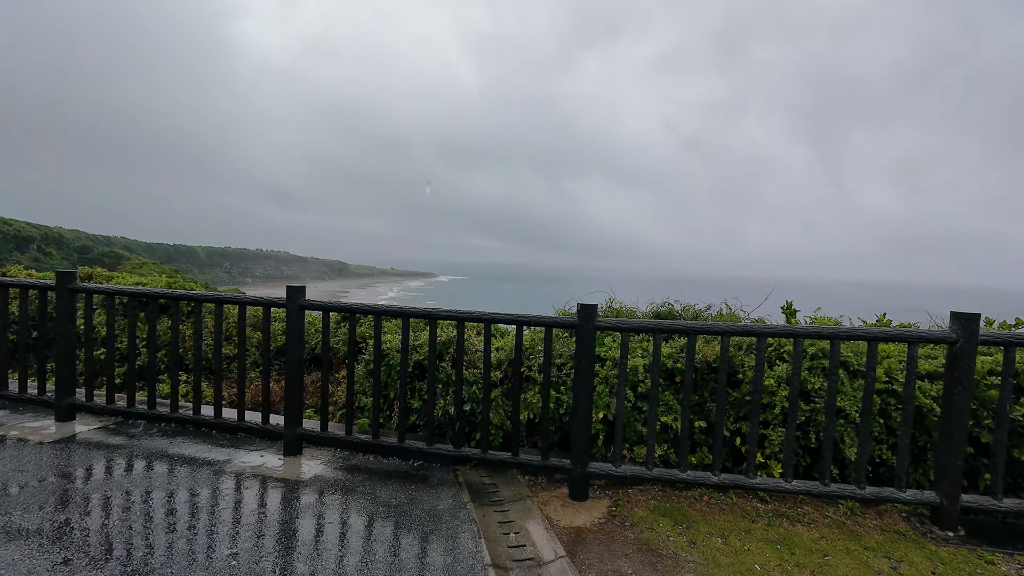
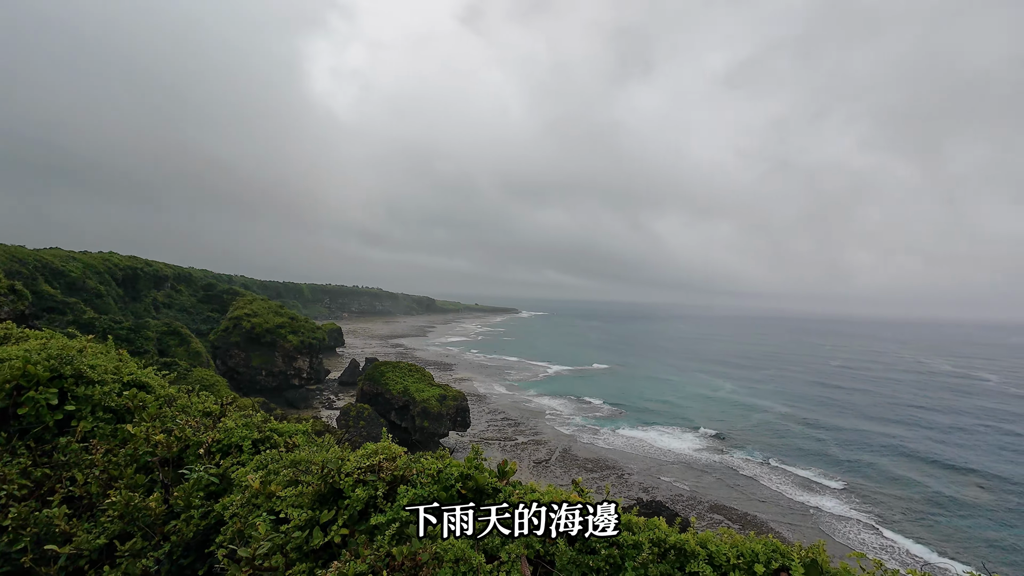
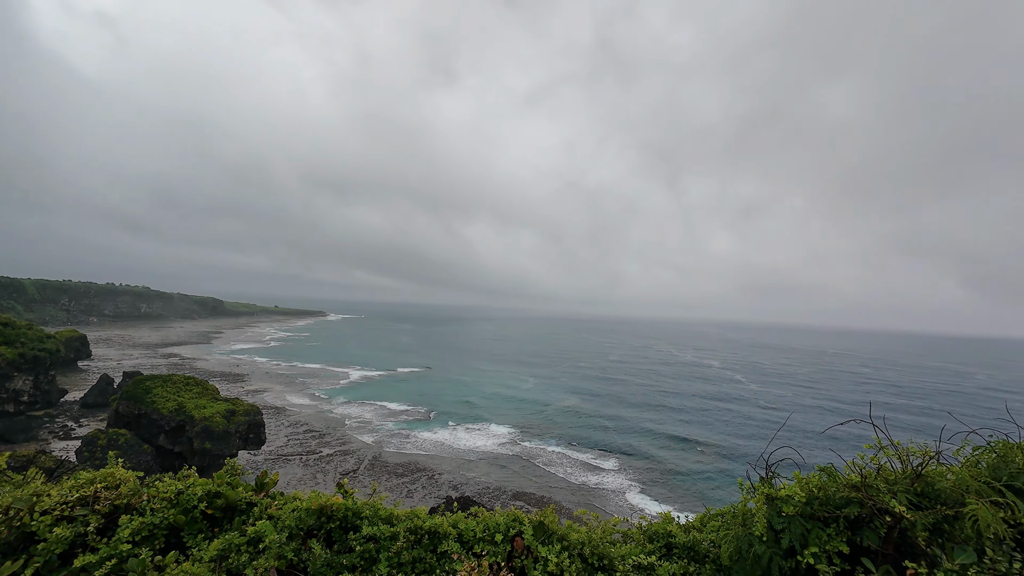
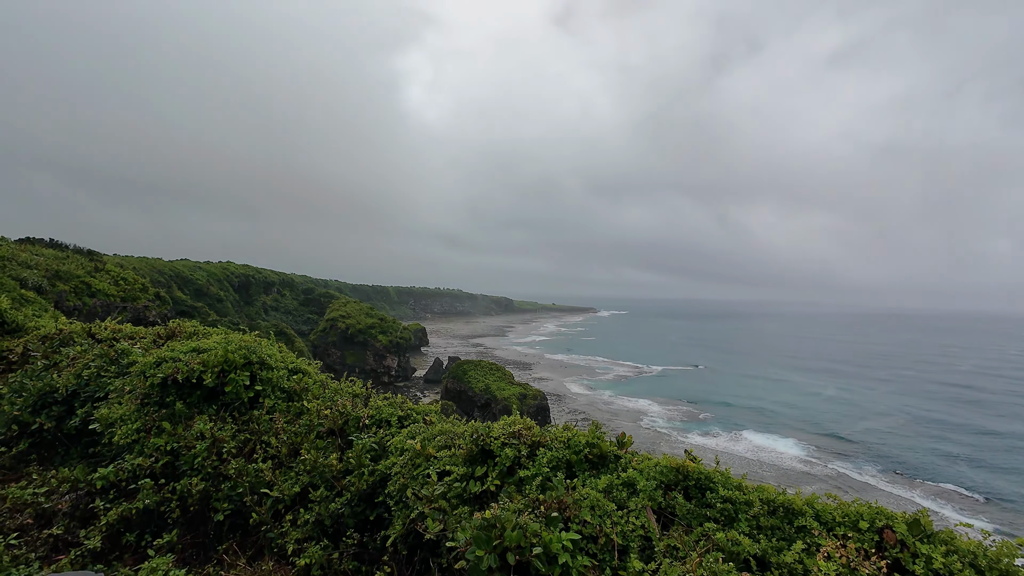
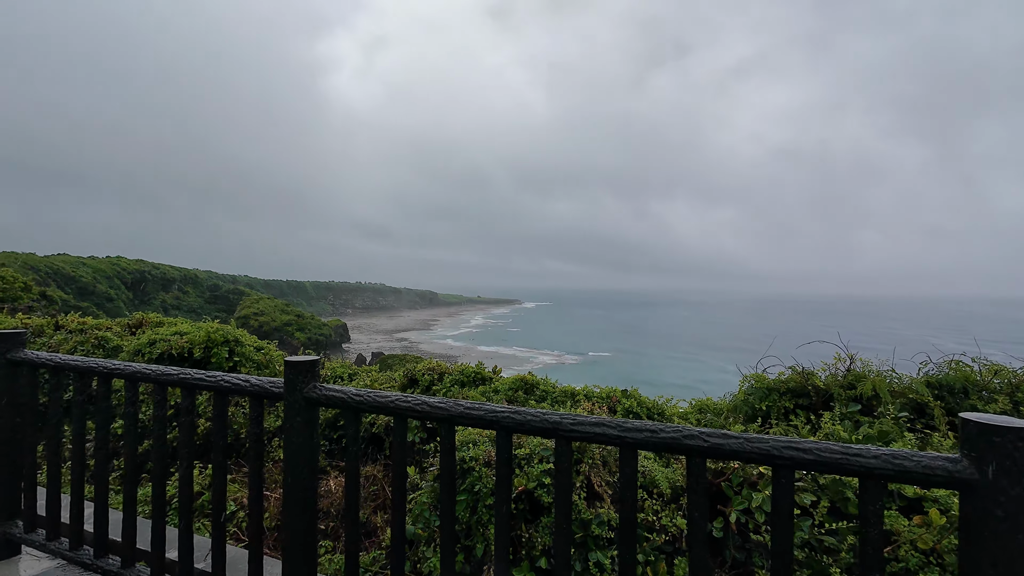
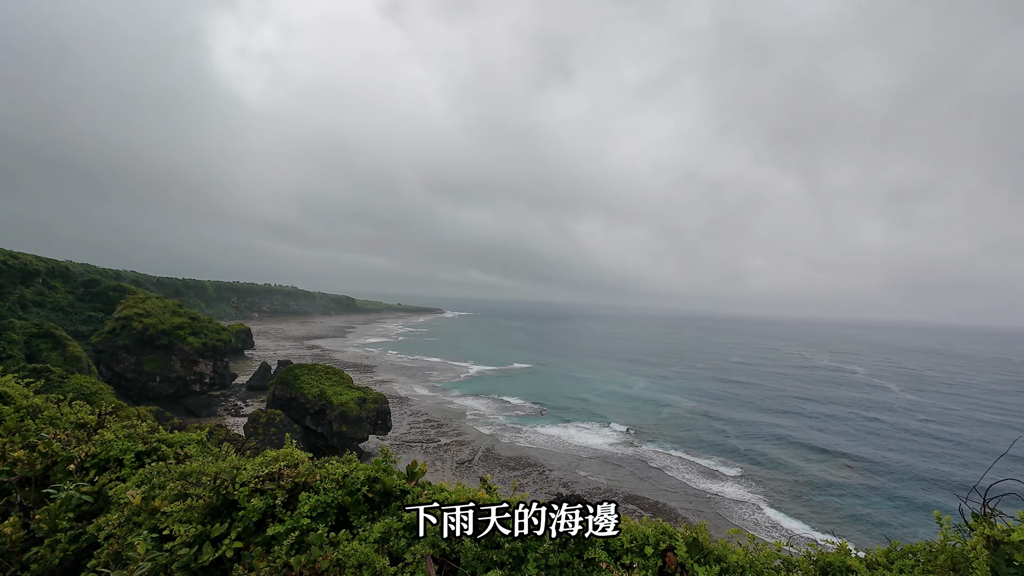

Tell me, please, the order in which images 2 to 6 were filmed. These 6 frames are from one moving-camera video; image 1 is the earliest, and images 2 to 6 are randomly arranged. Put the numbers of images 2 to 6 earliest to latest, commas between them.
5, 4, 2, 6, 3
